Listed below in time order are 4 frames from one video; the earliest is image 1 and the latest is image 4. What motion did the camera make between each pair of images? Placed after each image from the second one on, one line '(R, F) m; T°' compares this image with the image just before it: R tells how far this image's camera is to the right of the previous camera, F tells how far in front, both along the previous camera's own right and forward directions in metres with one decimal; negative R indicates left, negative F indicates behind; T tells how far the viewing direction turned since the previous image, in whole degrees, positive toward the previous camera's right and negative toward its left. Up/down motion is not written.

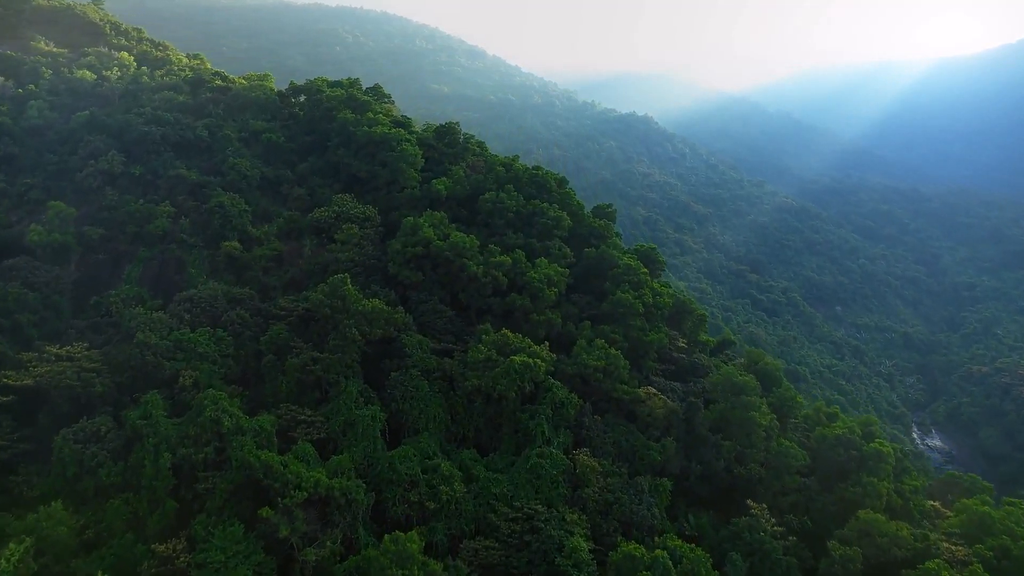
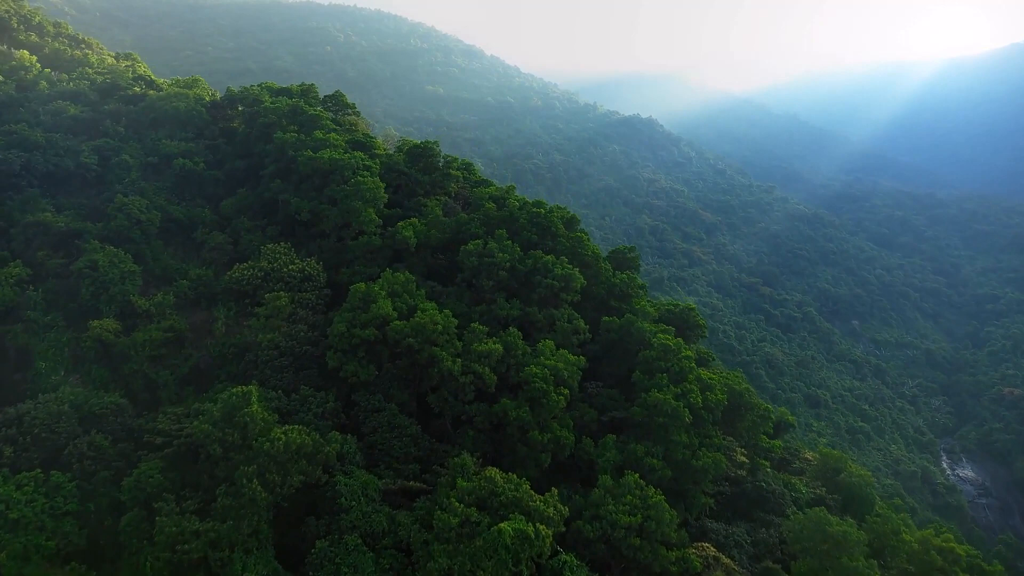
(+0.1, +5.4) m; 0°
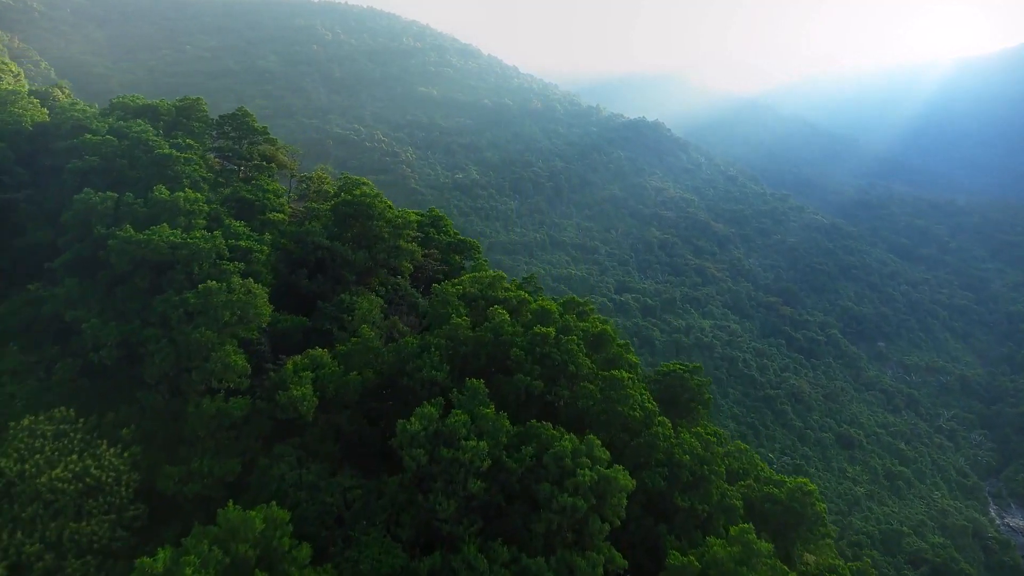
(+0.2, +7.2) m; 0°
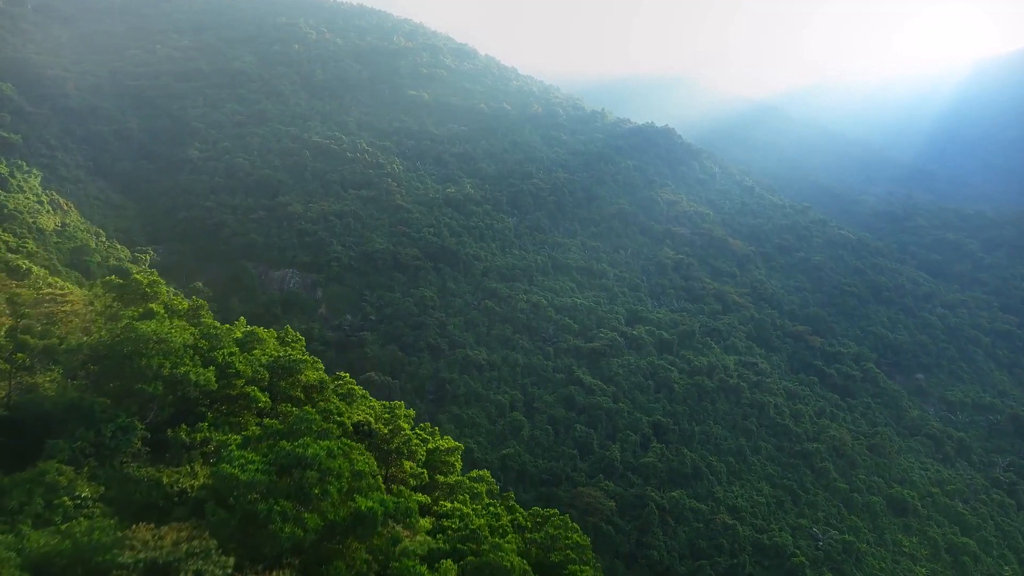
(+0.2, +8.8) m; 0°
